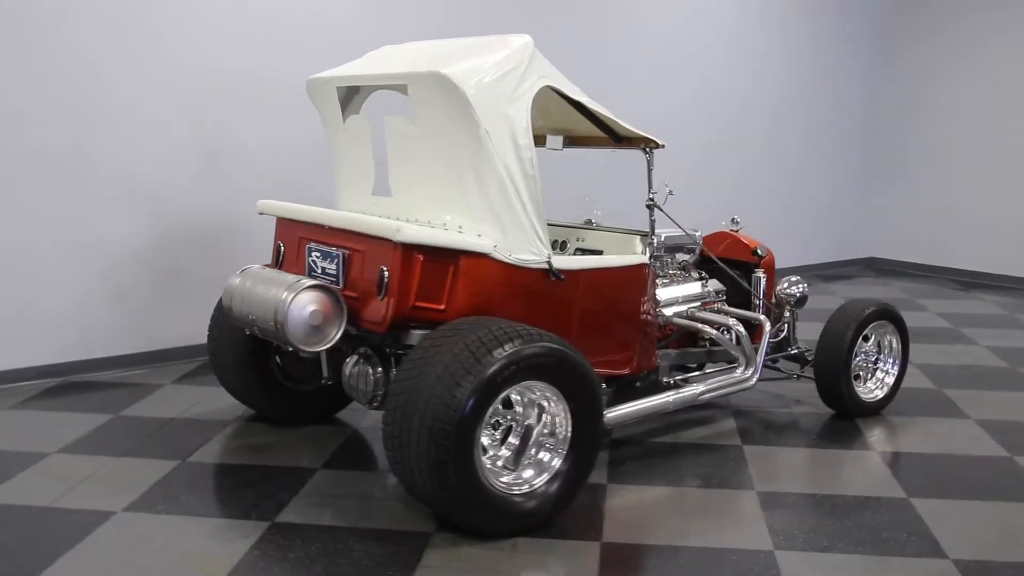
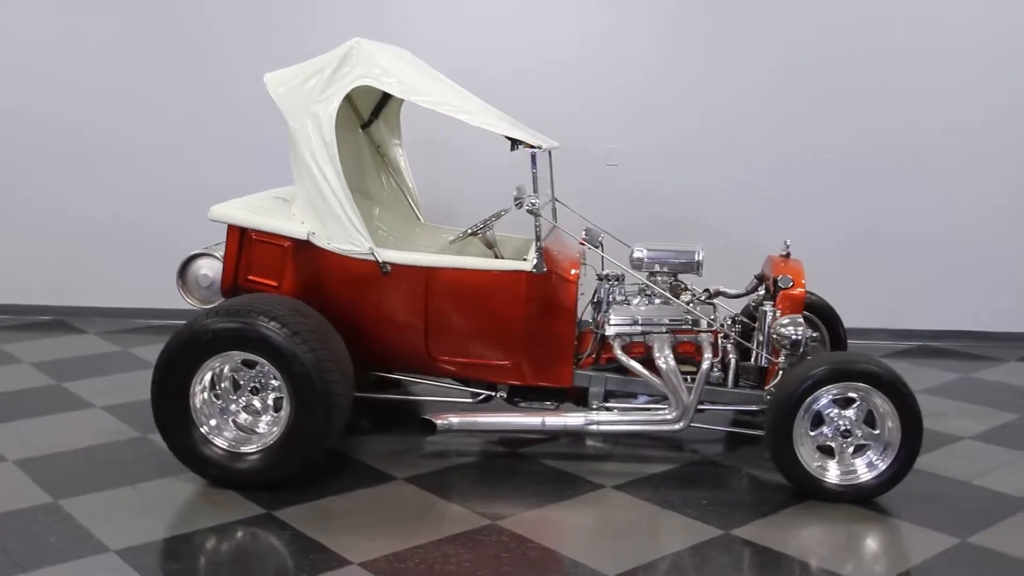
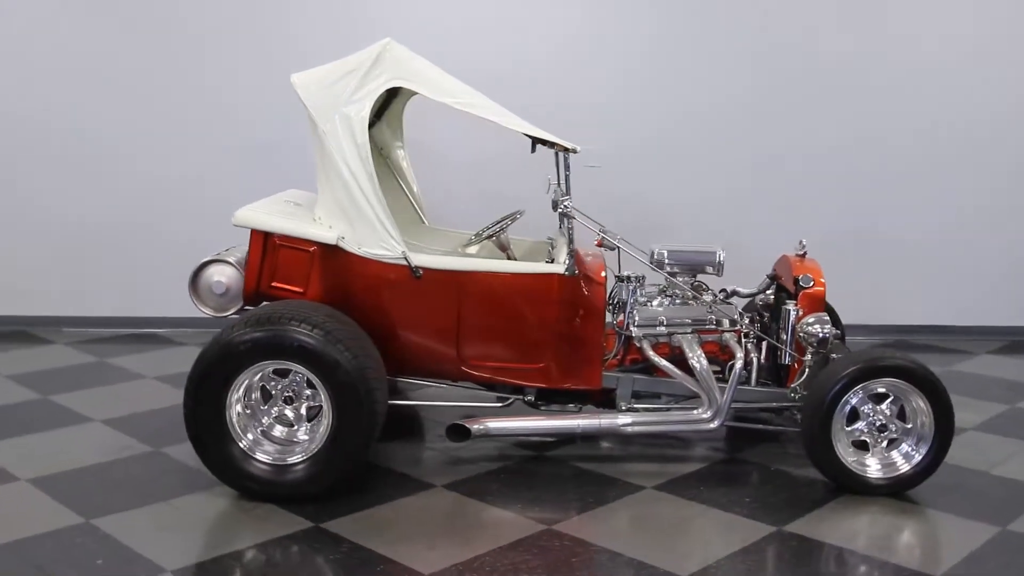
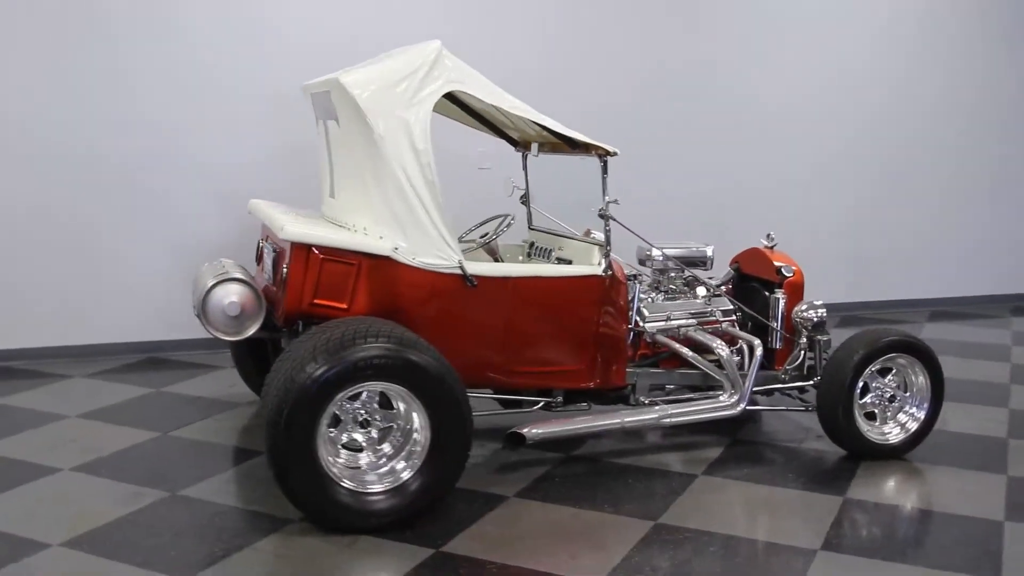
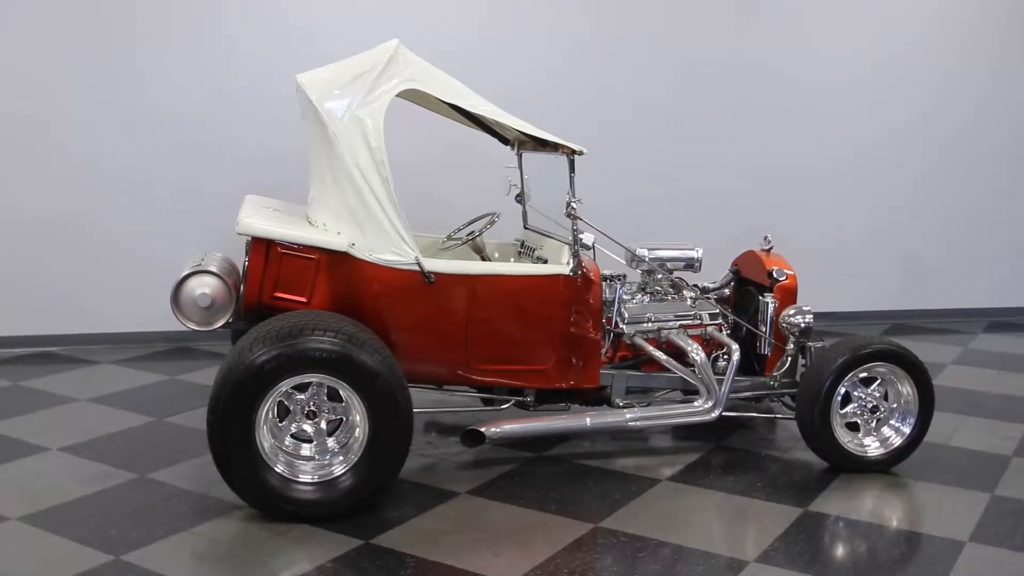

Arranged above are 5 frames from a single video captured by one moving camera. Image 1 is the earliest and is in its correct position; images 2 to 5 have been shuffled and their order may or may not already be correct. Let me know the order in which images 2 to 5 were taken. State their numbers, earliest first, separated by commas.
4, 5, 3, 2
